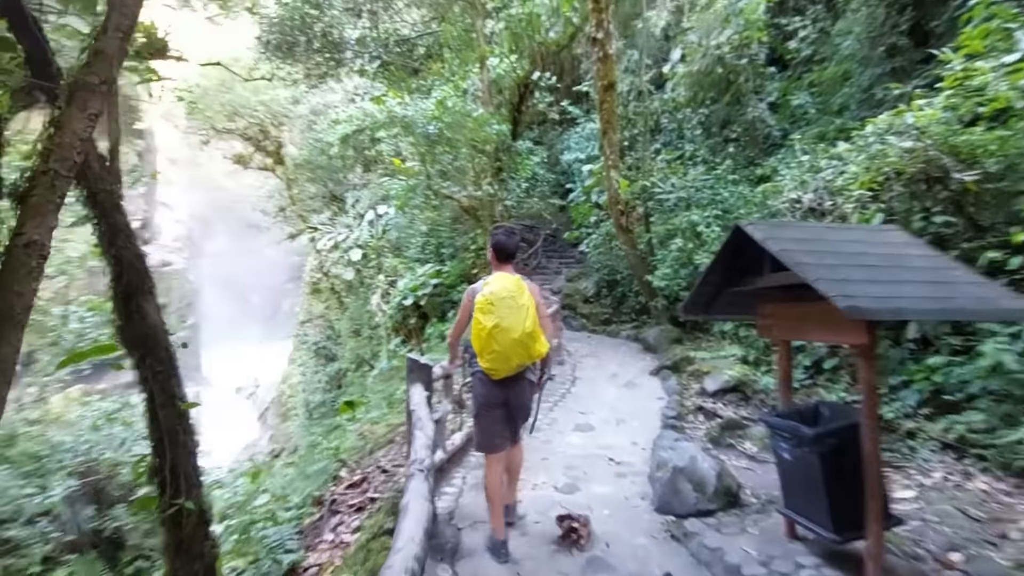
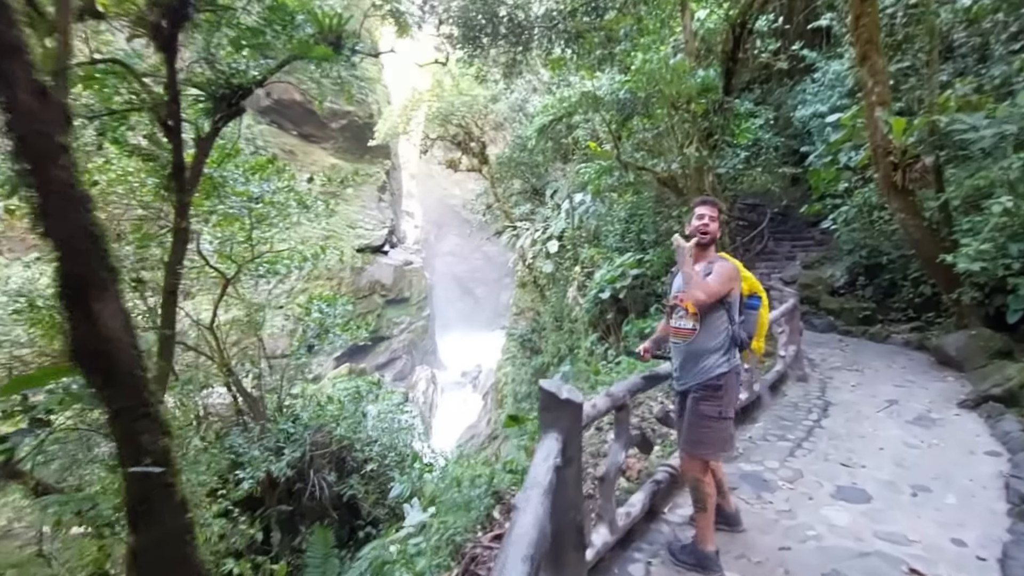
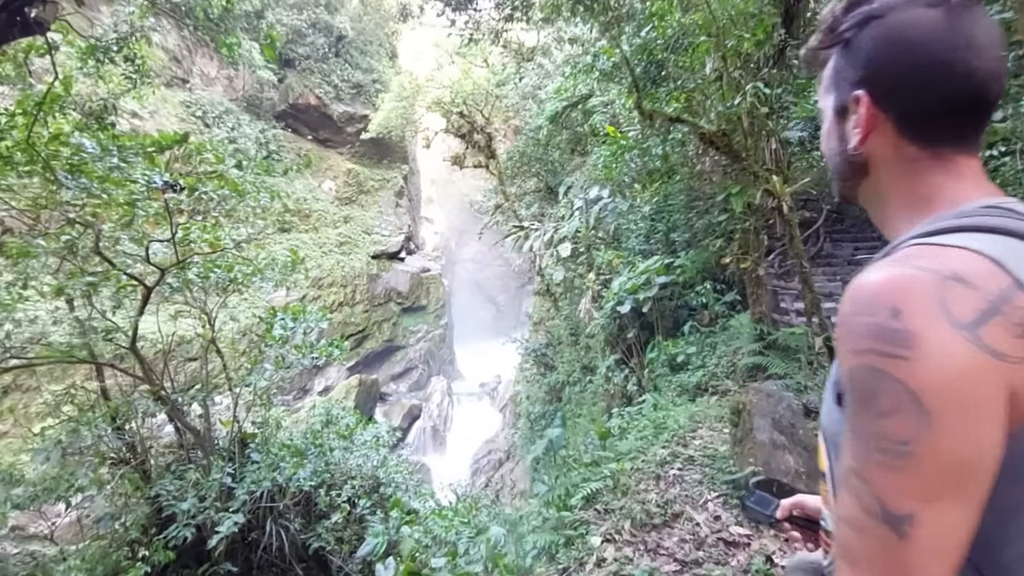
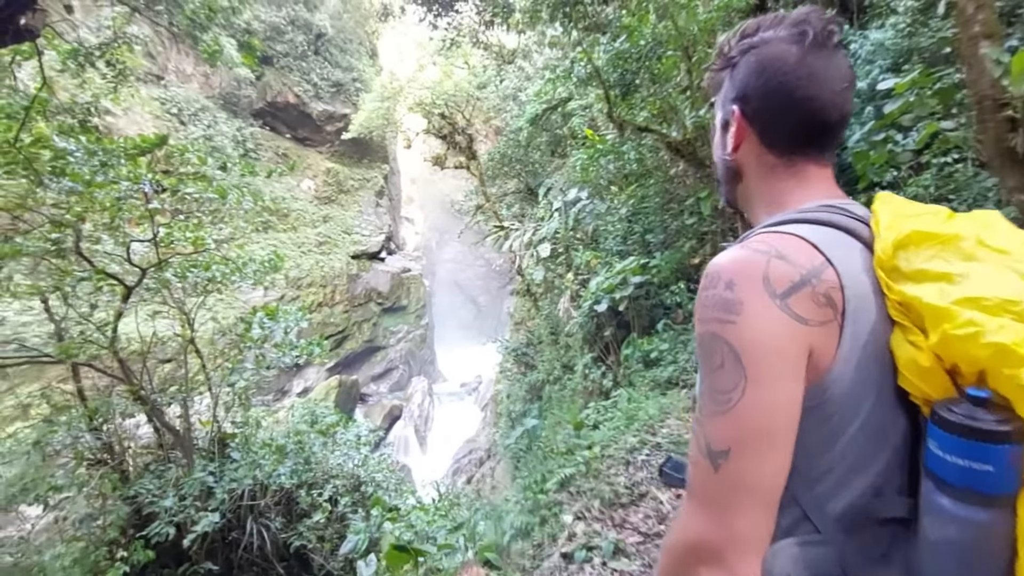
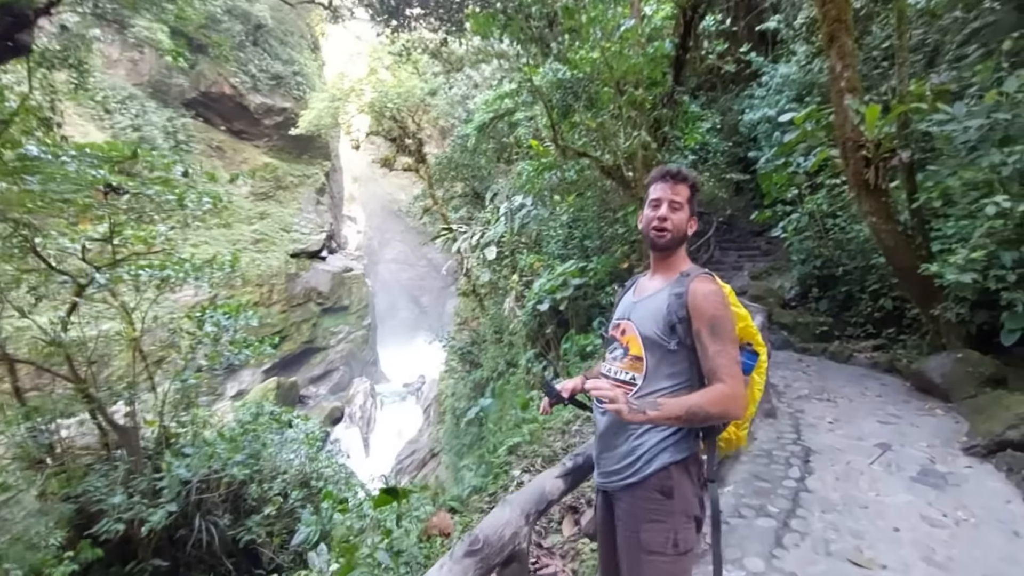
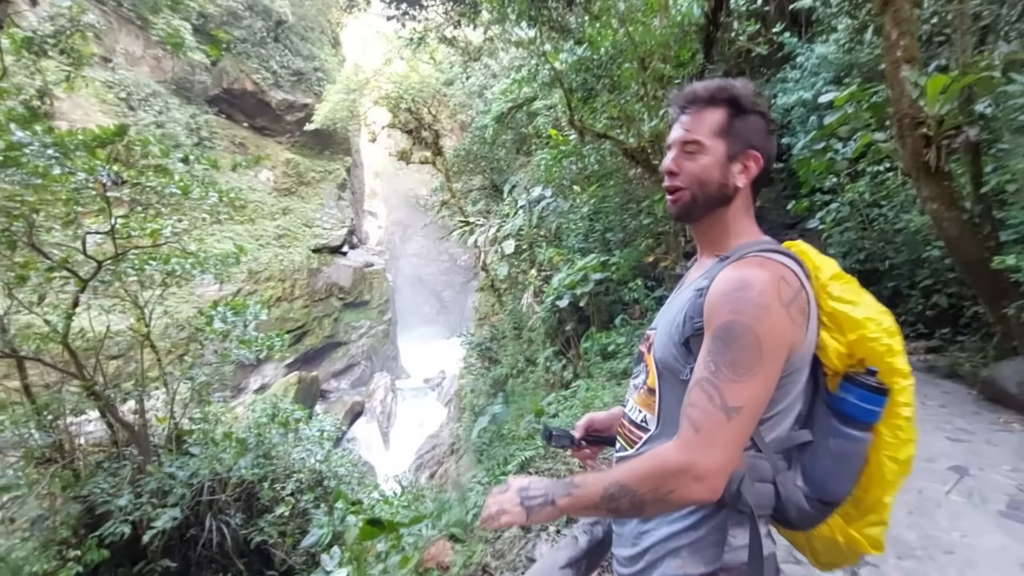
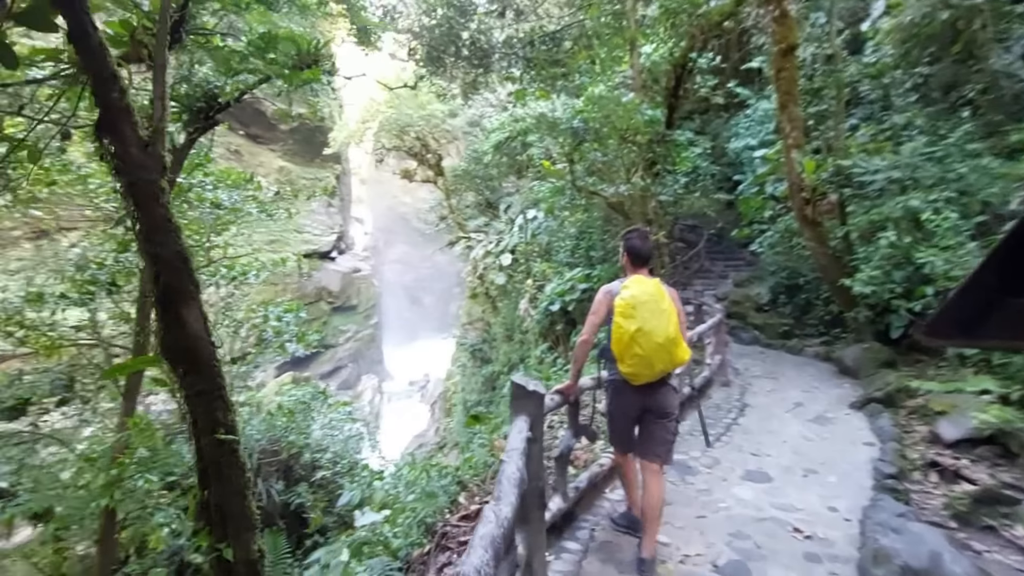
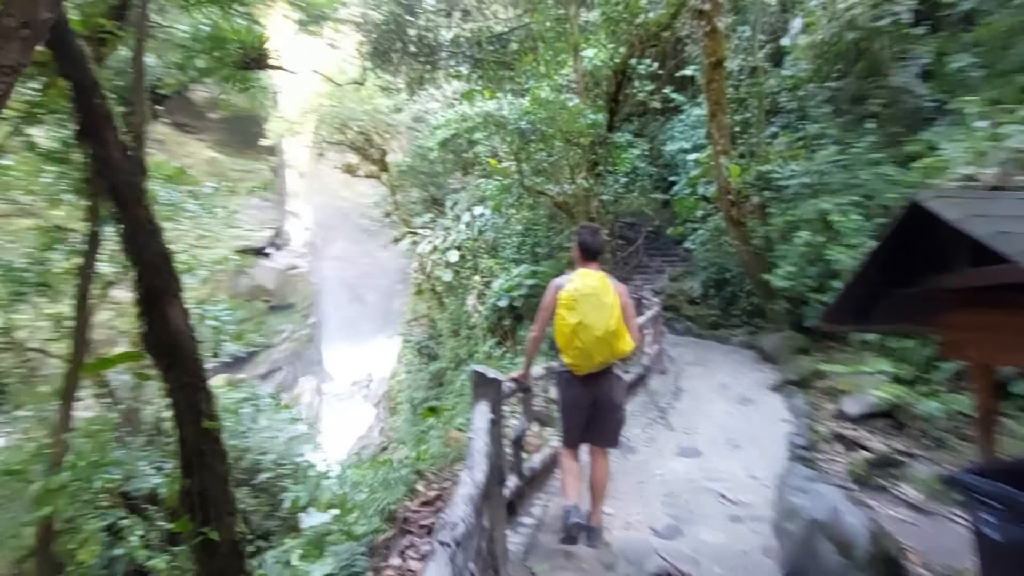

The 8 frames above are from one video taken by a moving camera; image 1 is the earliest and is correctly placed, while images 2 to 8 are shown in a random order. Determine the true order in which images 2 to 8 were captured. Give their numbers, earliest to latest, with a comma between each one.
8, 7, 2, 5, 6, 4, 3
